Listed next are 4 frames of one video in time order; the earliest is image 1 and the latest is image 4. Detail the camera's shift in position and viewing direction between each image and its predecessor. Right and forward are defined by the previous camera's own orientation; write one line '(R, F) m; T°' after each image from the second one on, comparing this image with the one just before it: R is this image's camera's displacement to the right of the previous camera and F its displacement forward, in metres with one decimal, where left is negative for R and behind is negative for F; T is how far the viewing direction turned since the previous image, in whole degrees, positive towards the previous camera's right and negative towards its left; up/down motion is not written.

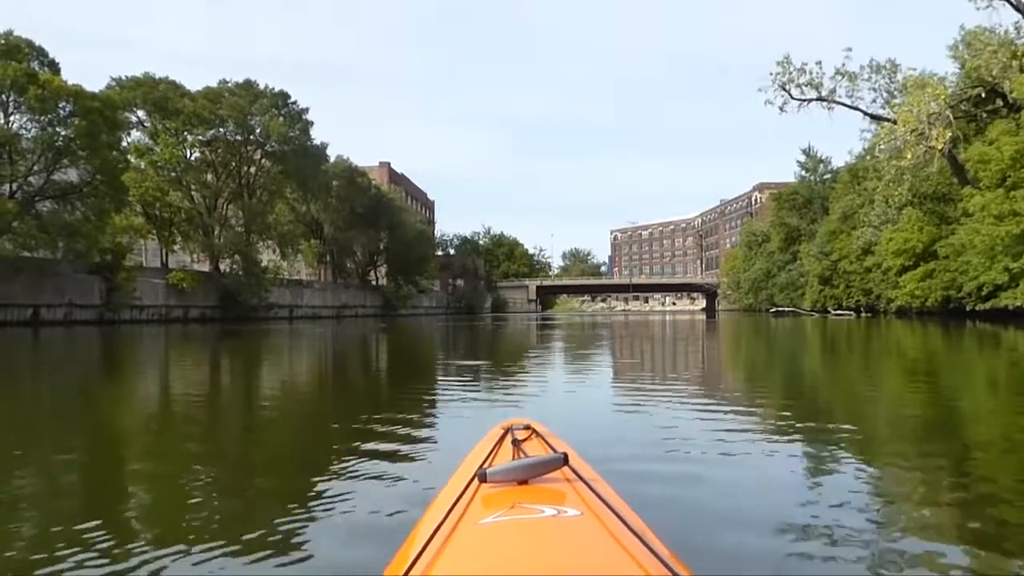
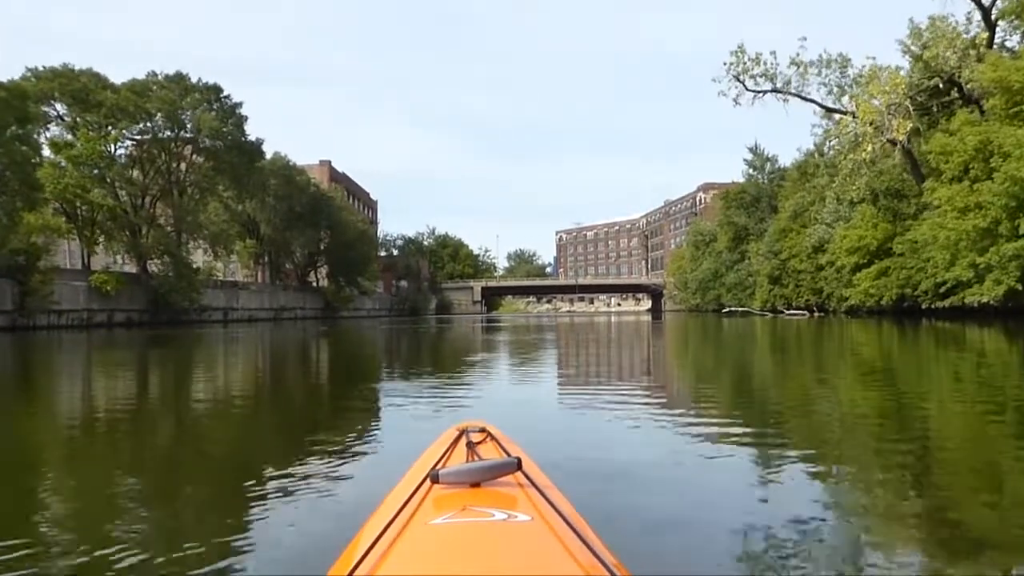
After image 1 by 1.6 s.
(0.0, +1.0) m; +4°
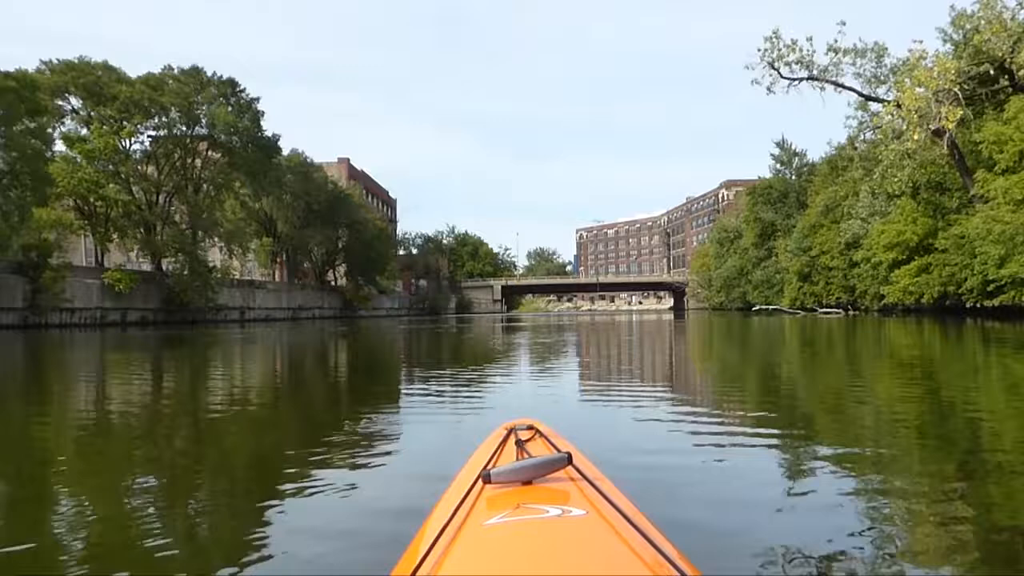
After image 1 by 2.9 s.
(-0.1, +0.8) m; -1°
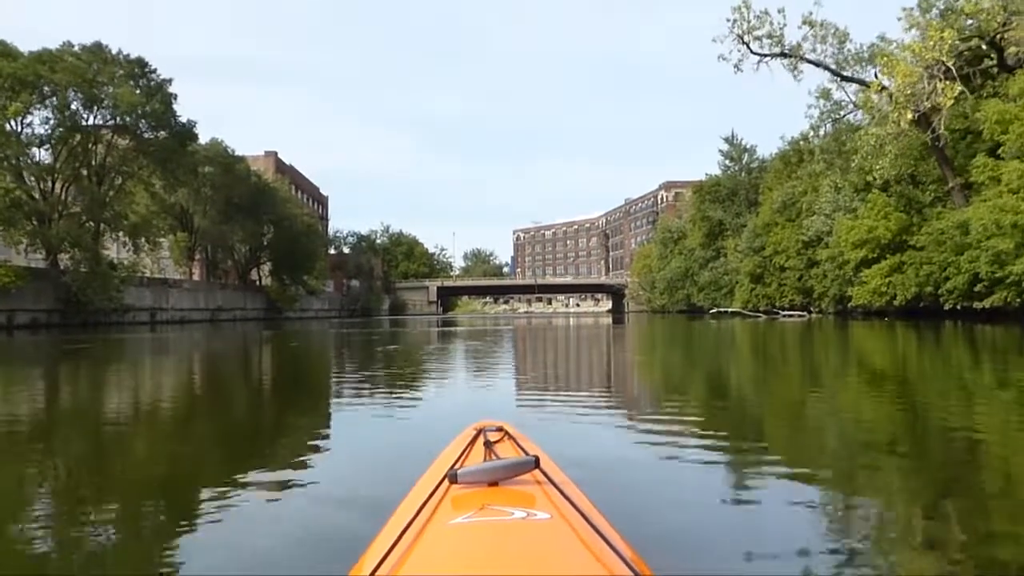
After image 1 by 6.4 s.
(0.0, +2.1) m; +4°
